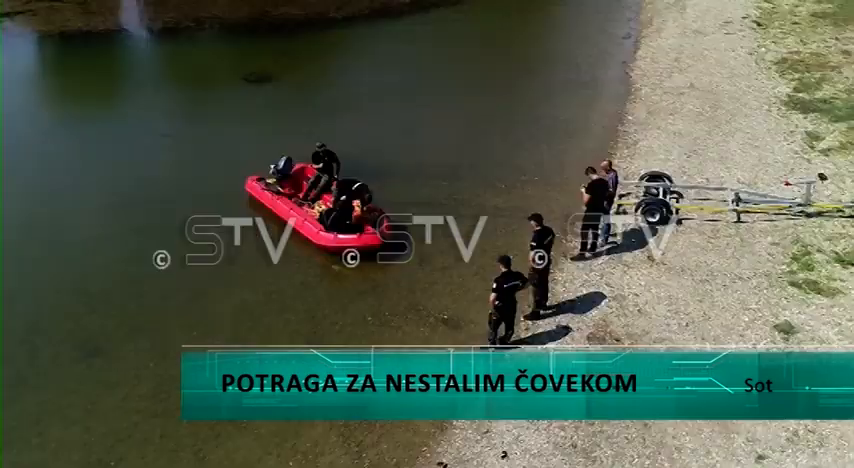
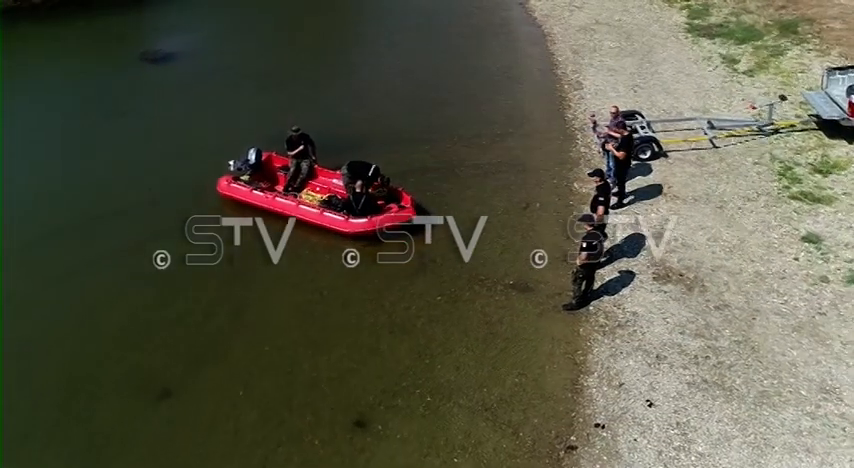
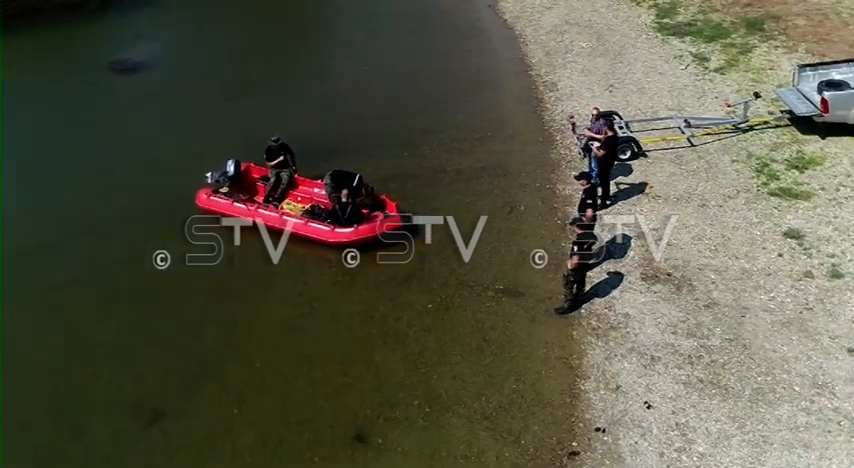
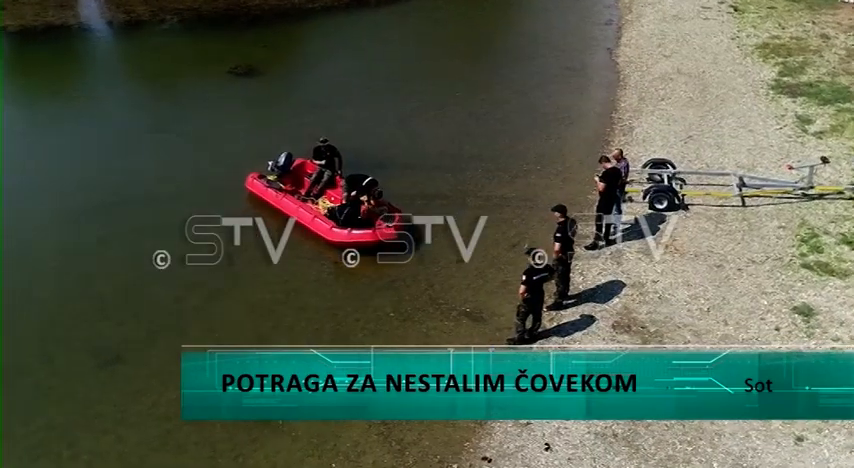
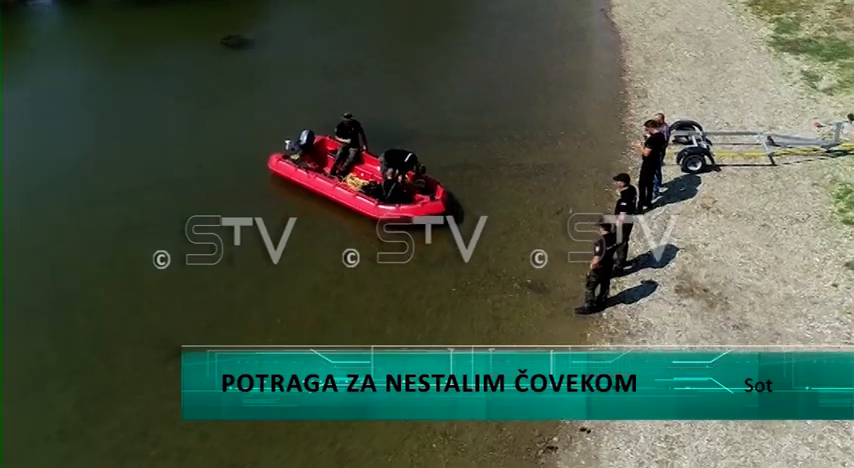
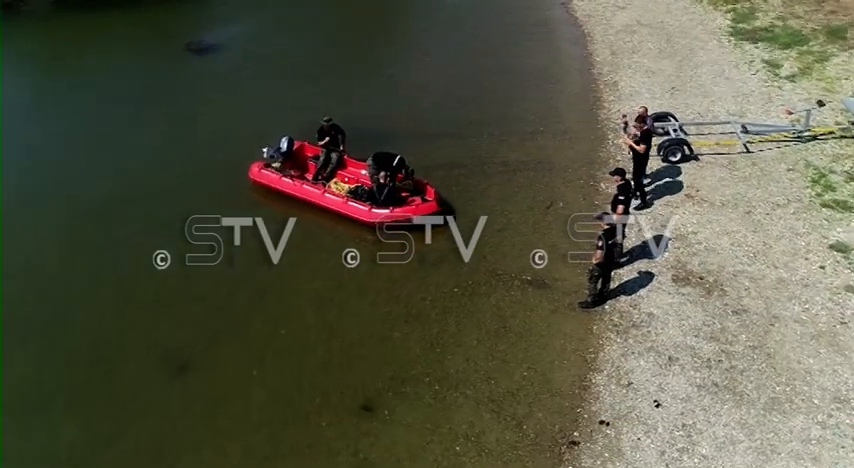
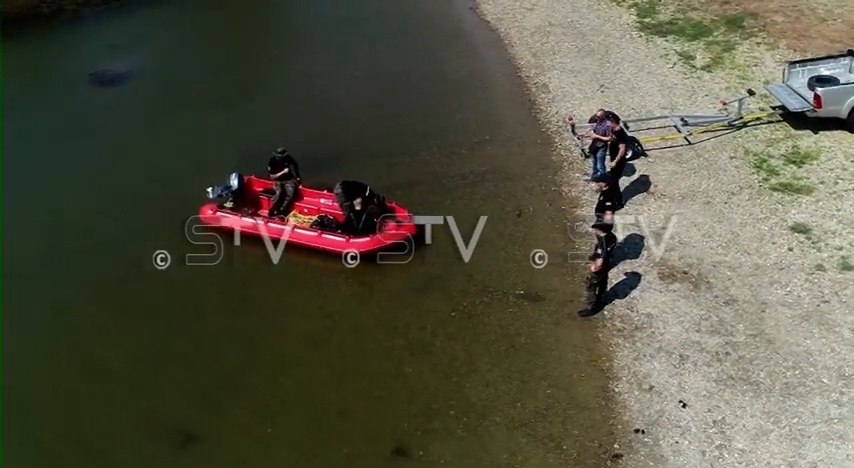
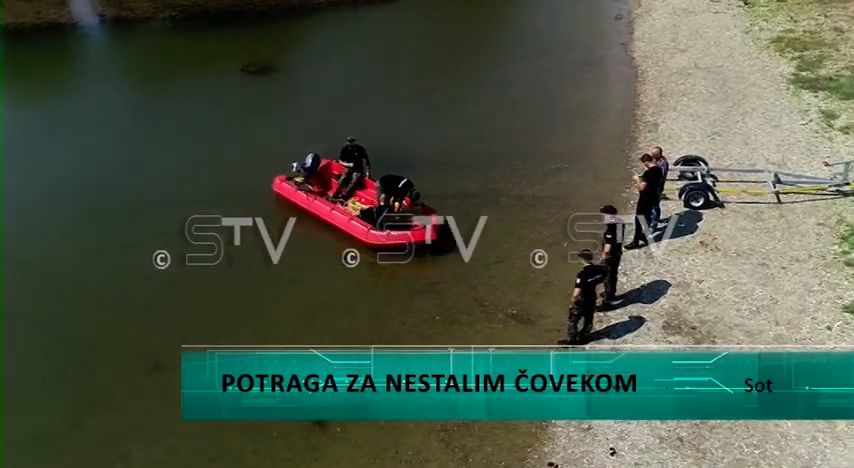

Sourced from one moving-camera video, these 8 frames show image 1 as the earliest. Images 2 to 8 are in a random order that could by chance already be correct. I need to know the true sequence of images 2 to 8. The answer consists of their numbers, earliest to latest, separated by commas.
4, 8, 5, 6, 2, 3, 7
